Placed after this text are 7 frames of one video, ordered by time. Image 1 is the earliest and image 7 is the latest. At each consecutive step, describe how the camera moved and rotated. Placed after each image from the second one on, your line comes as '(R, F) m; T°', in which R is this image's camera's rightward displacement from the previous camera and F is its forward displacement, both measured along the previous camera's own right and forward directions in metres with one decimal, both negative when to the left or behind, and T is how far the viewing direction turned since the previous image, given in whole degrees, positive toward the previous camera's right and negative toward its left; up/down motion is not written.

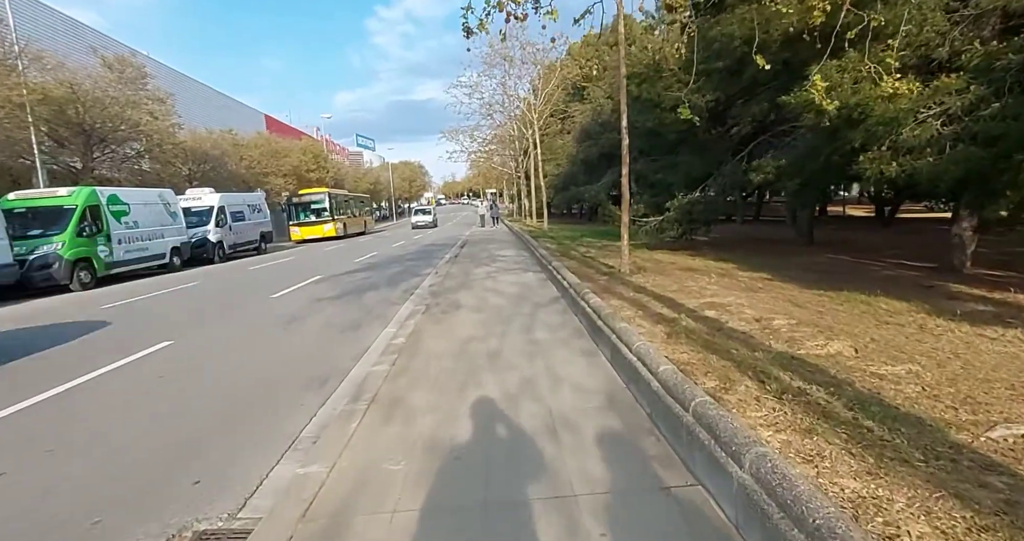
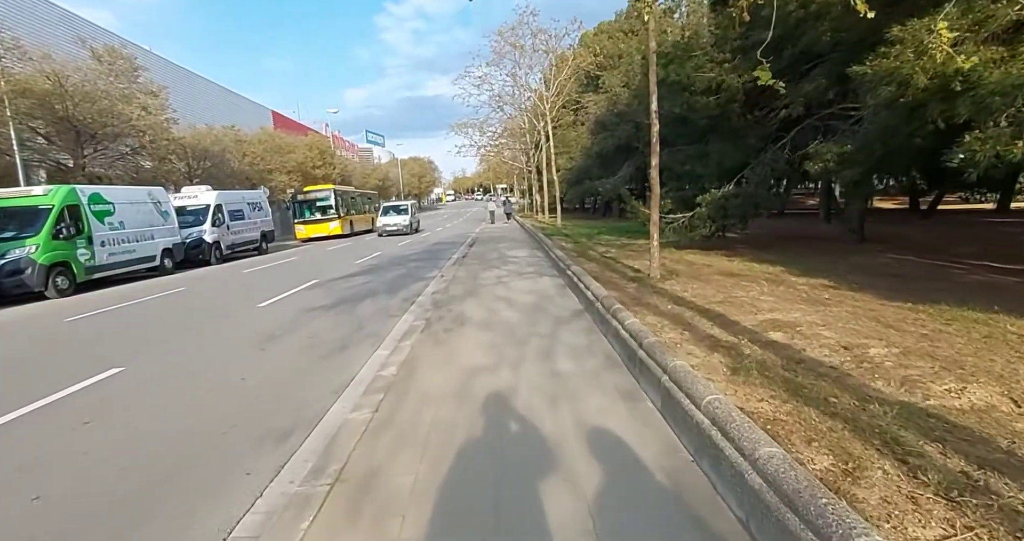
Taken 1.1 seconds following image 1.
(-0.1, +1.3) m; -1°
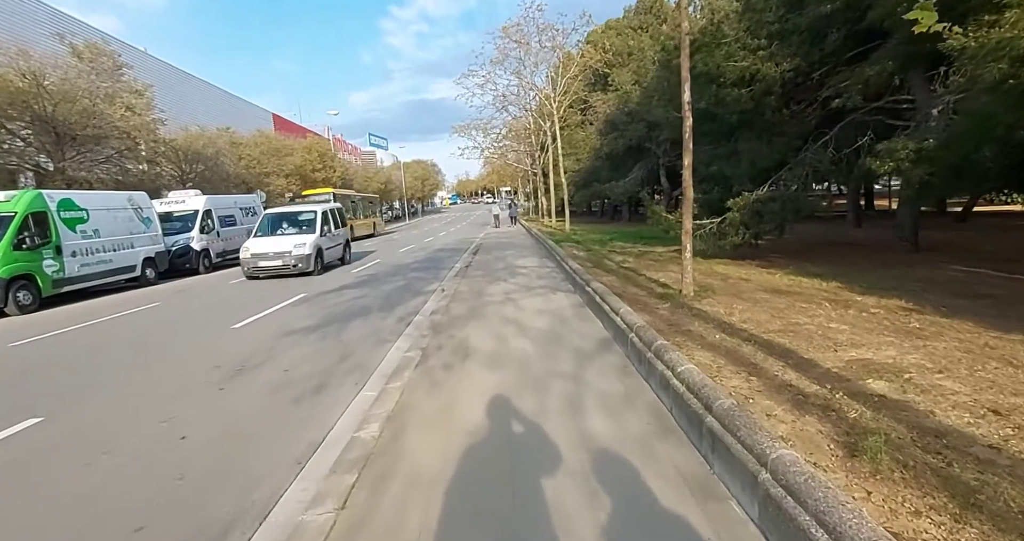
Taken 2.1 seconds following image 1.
(-0.1, +1.2) m; 0°
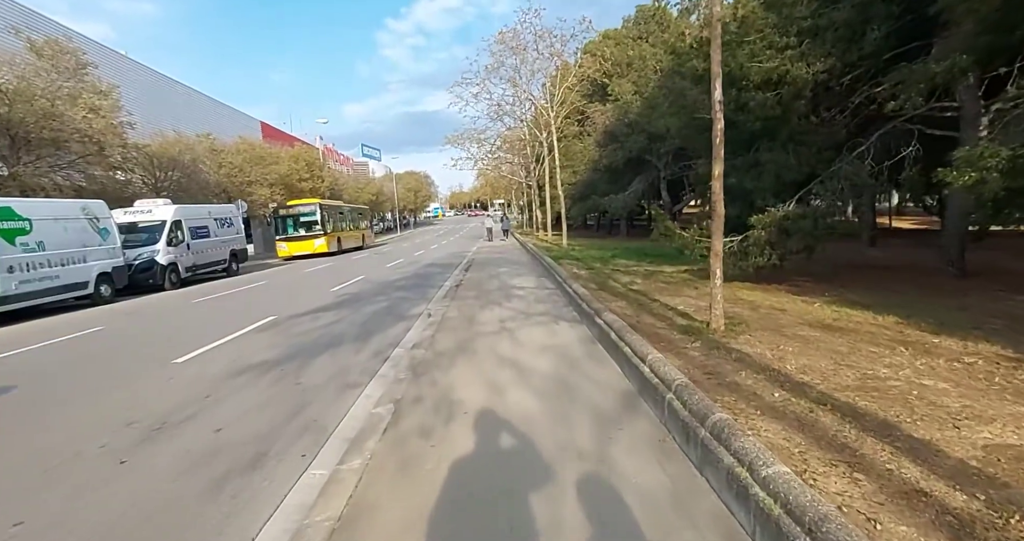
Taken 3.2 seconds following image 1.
(-0.1, +1.3) m; +1°
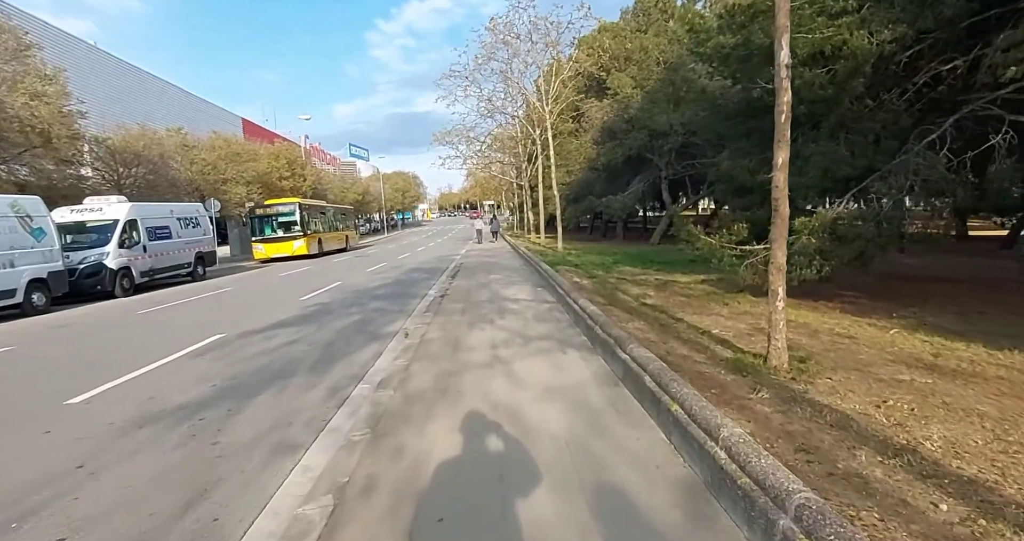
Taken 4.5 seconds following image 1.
(-0.1, +1.7) m; +1°
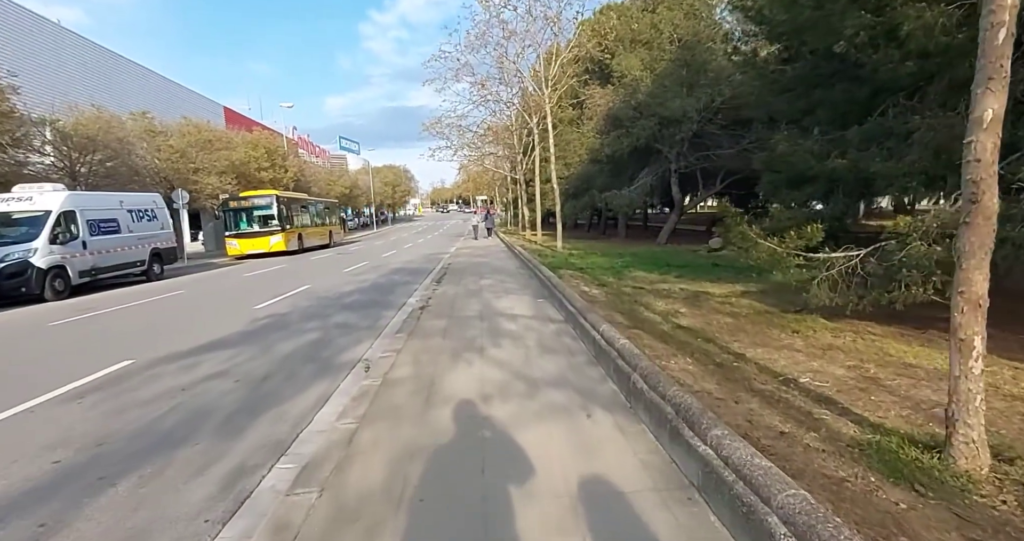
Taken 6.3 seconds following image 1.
(-0.1, +2.2) m; +1°
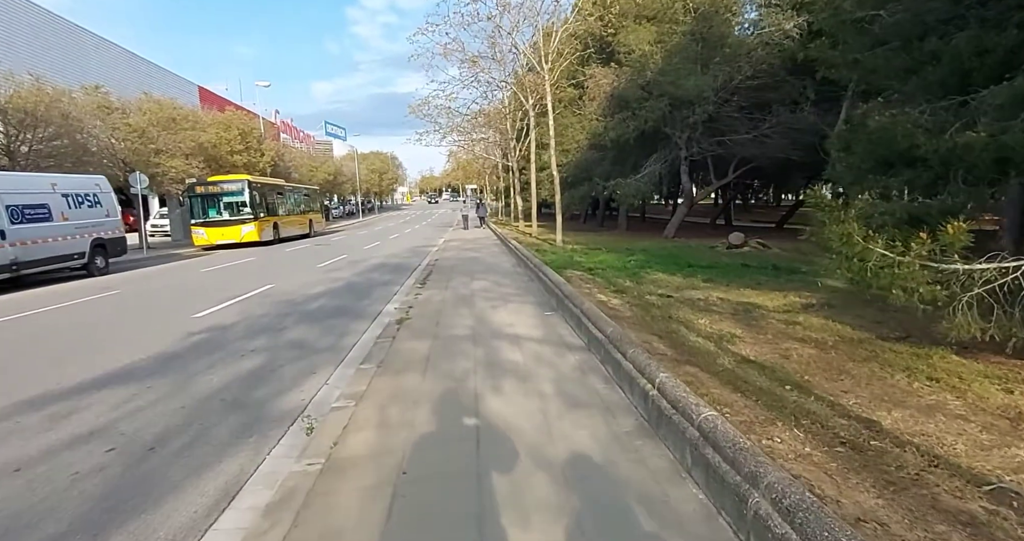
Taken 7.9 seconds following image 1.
(-0.2, +2.1) m; +1°
